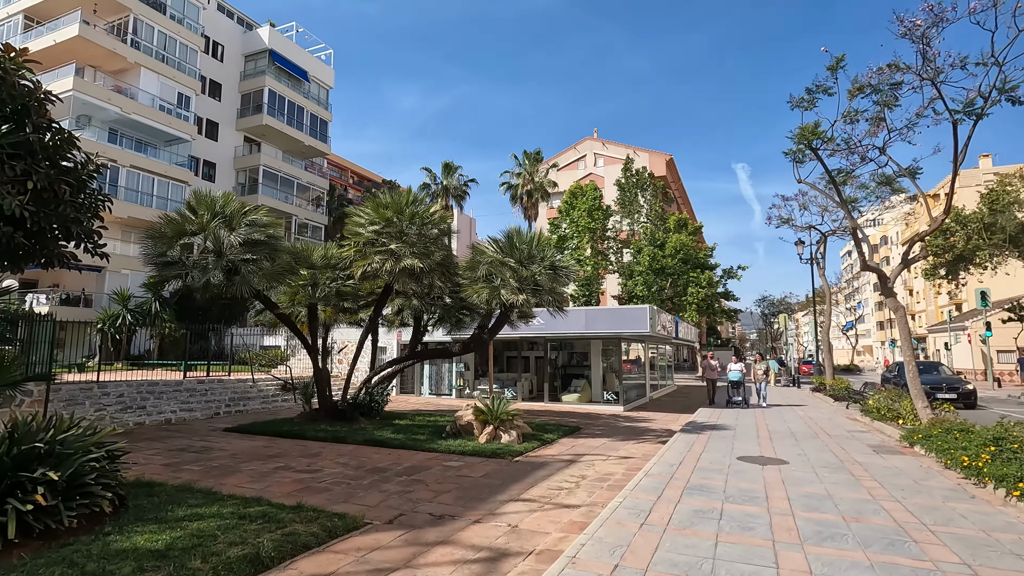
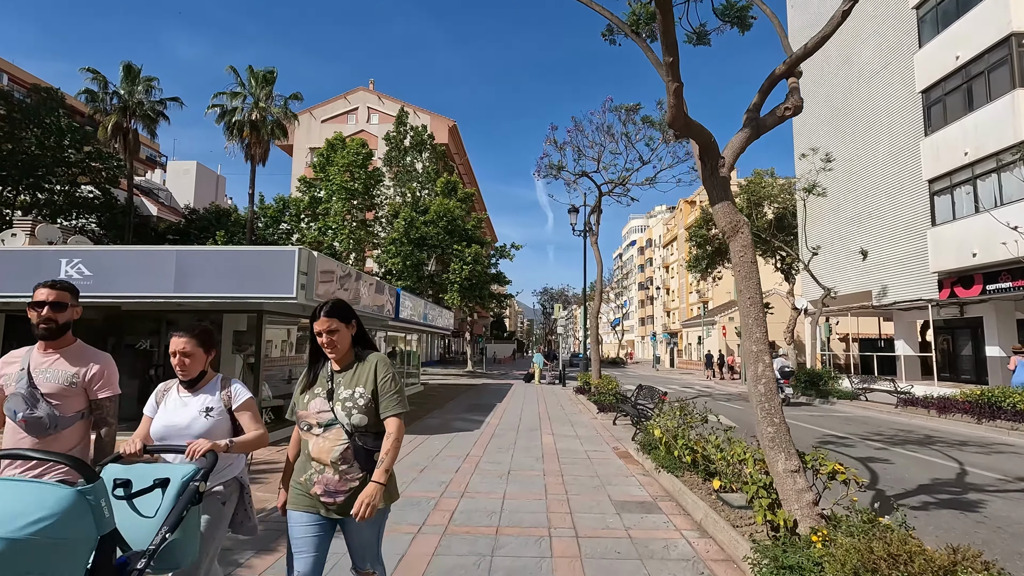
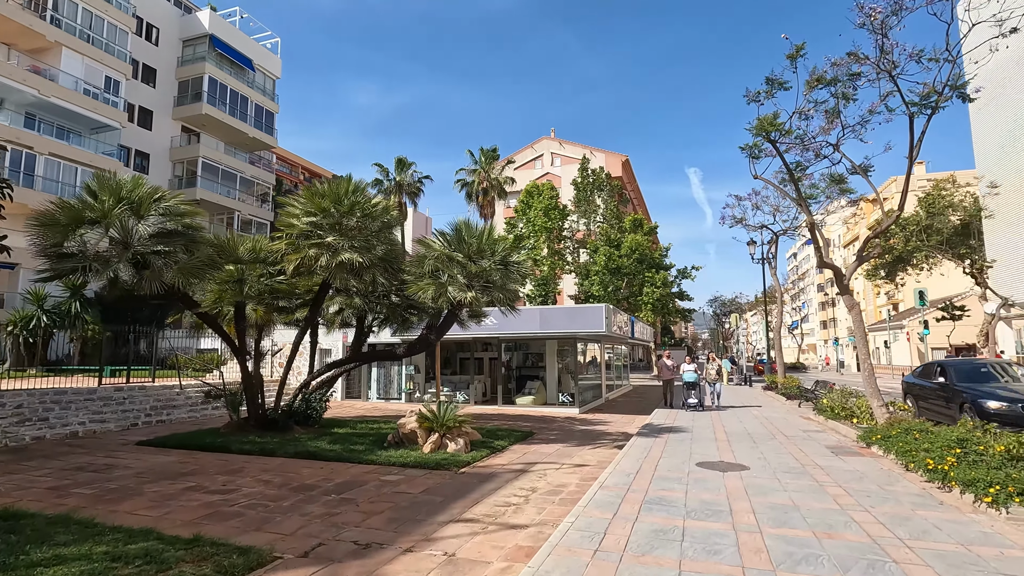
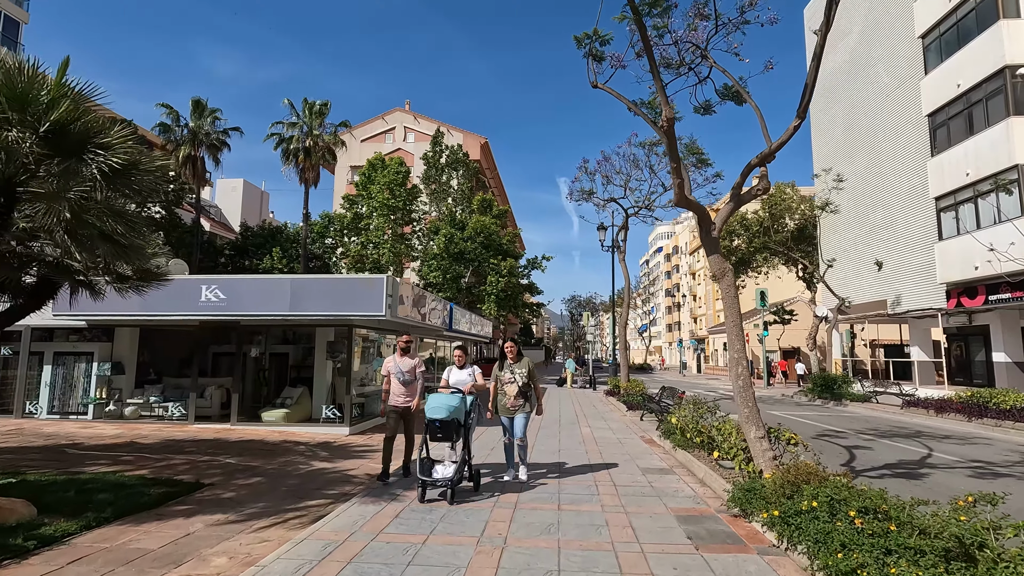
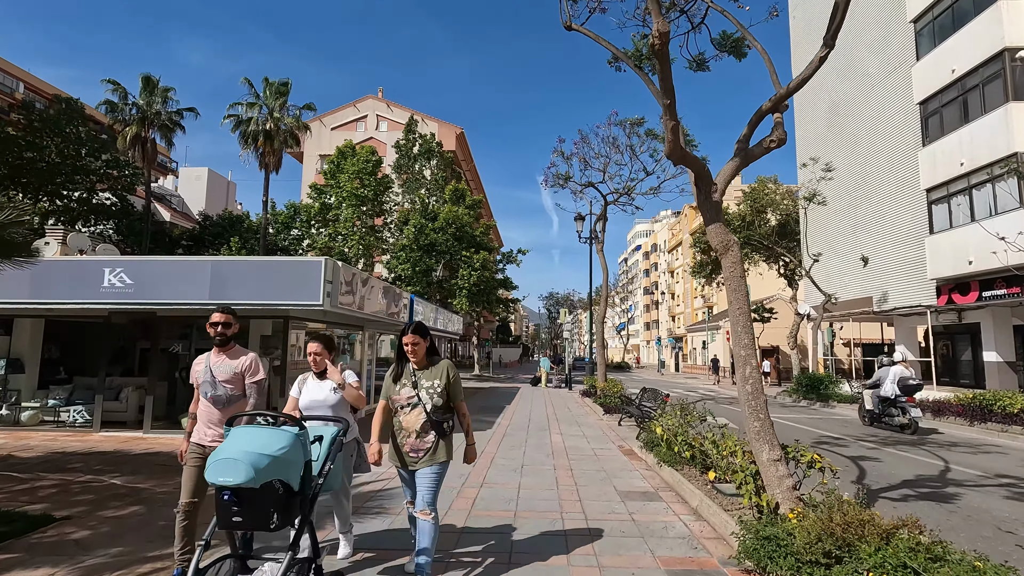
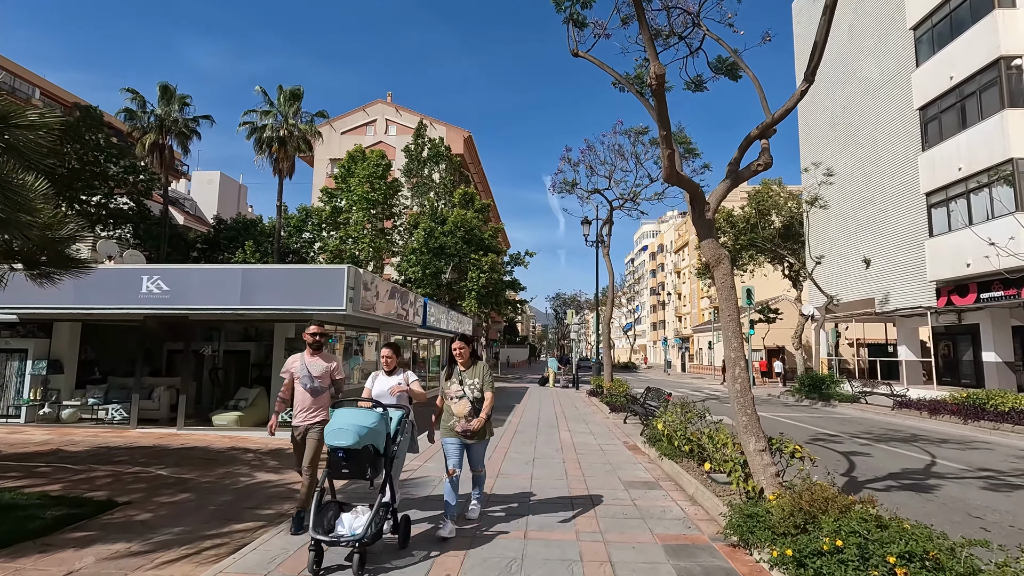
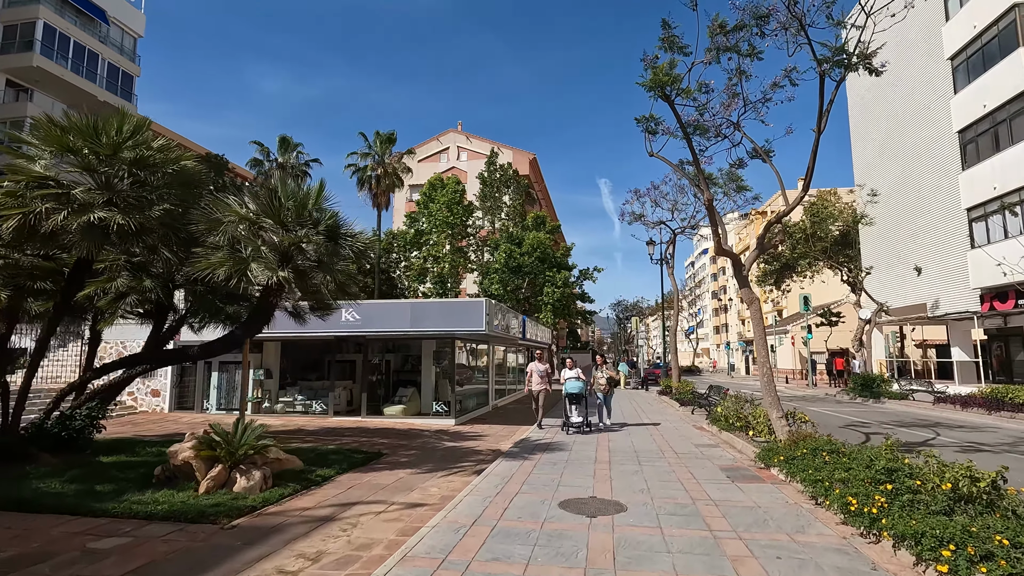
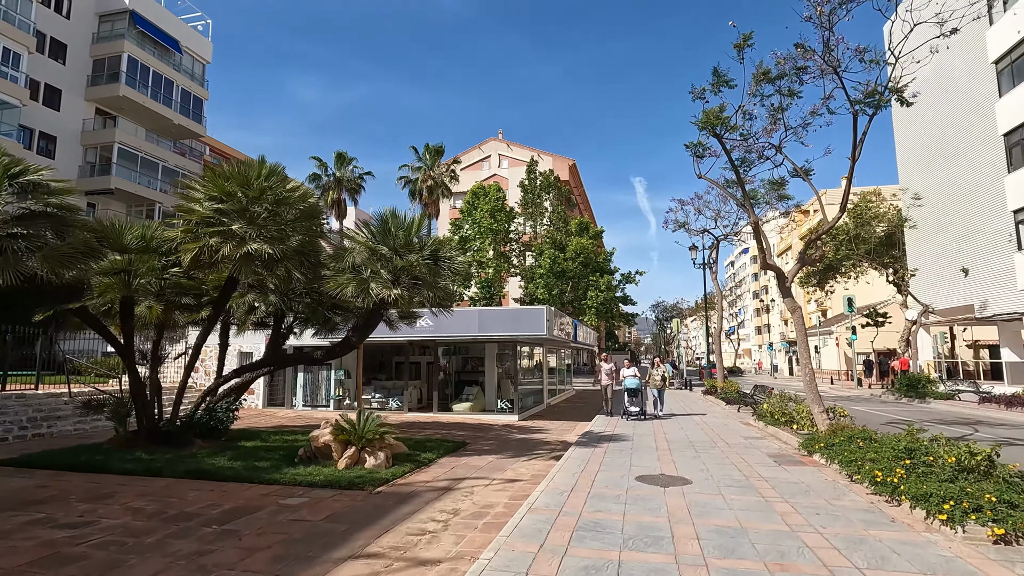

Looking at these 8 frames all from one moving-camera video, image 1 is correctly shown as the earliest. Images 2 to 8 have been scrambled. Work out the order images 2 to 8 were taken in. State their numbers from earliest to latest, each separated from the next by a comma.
3, 8, 7, 4, 6, 5, 2
